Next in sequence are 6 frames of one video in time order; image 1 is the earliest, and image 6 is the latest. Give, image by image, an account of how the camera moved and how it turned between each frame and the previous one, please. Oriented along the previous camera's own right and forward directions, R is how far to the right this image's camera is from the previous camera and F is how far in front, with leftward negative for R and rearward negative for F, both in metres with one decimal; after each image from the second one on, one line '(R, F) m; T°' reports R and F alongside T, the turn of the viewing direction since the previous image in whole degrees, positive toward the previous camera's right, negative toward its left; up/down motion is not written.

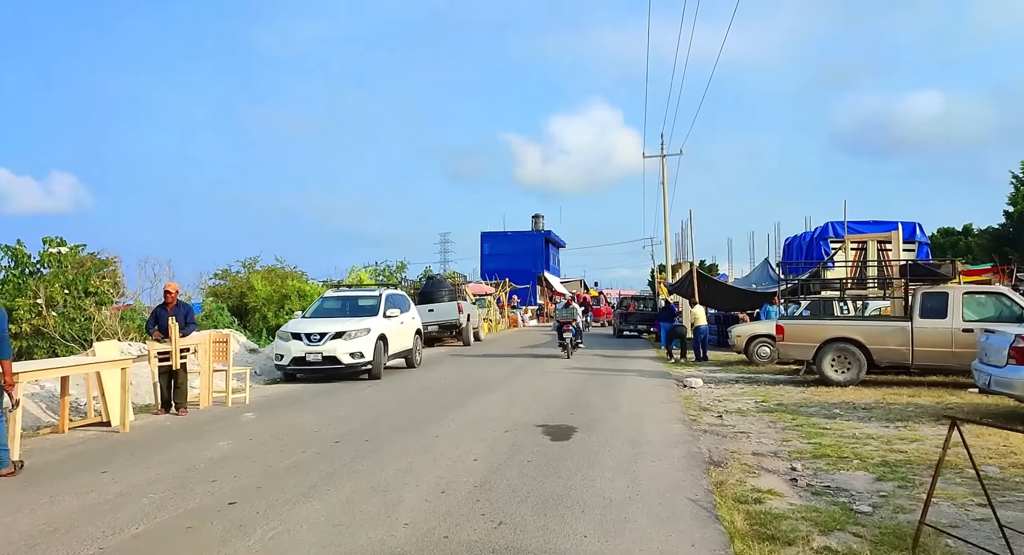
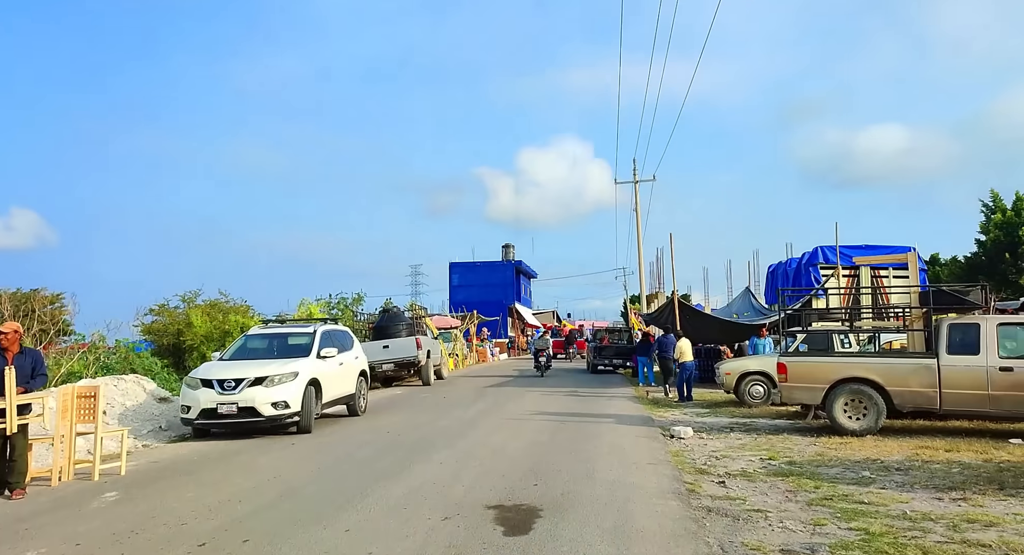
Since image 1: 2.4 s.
(+0.3, +2.2) m; +2°
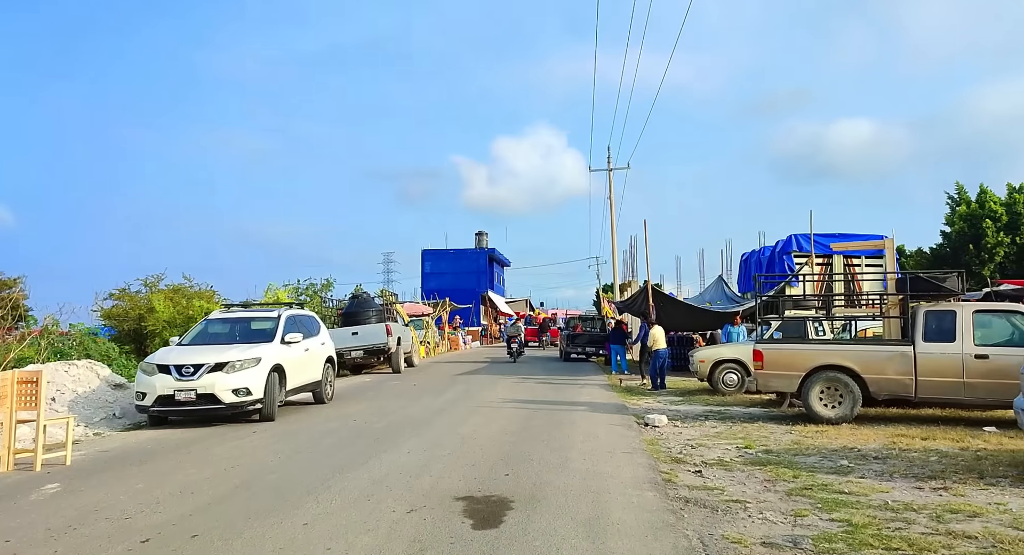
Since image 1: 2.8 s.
(0.0, +0.4) m; +2°
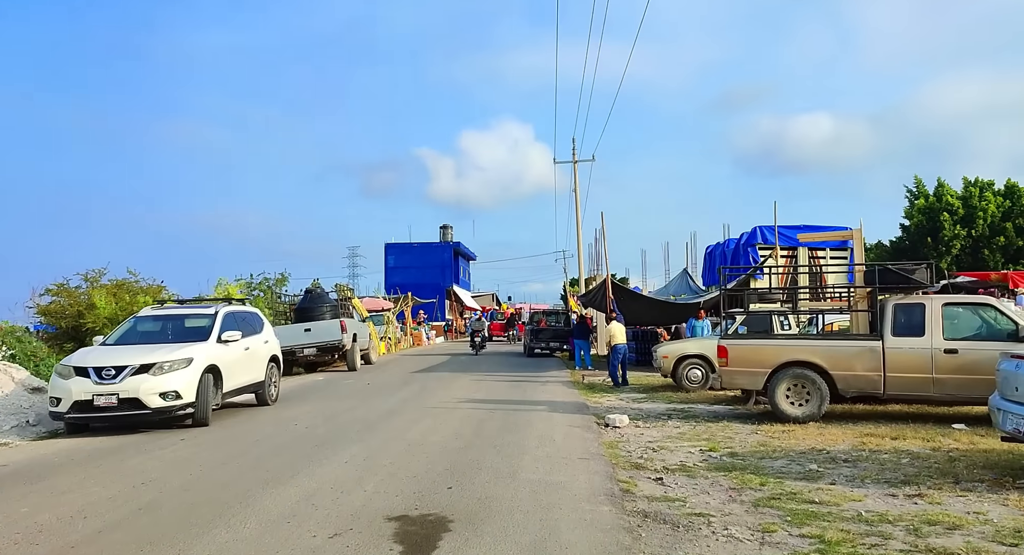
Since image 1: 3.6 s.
(+0.2, +0.7) m; +2°
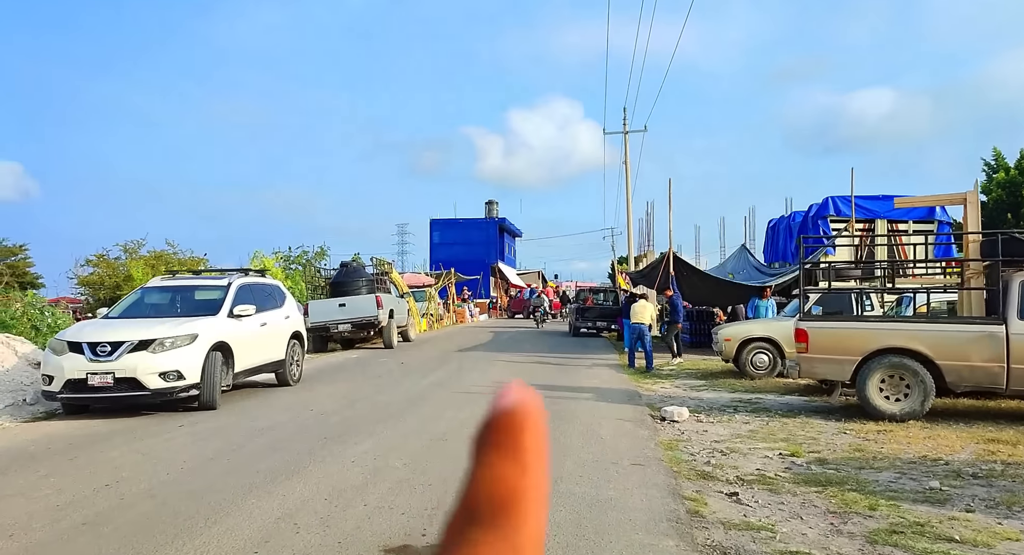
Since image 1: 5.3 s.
(0.0, +1.5) m; -3°
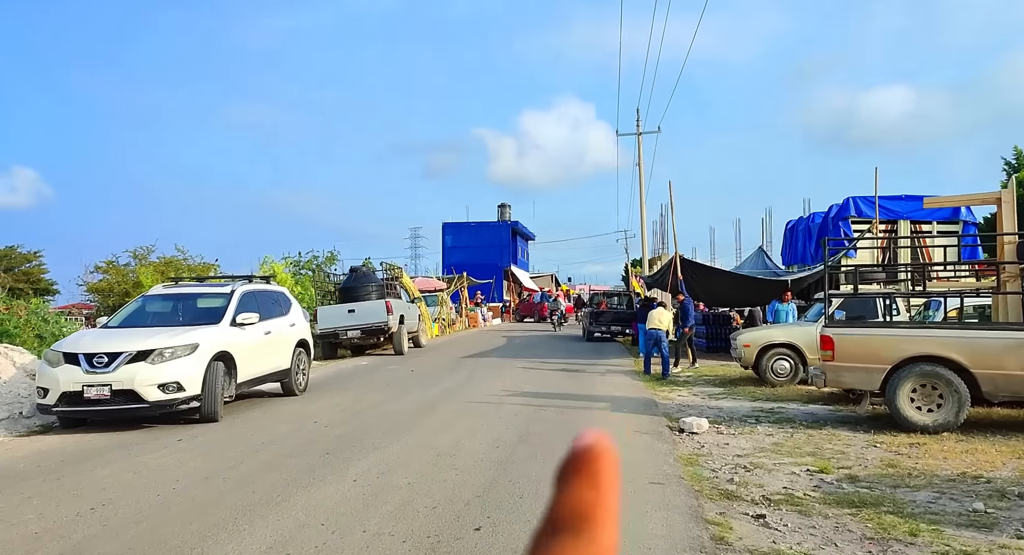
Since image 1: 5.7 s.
(0.0, +0.4) m; -1°
